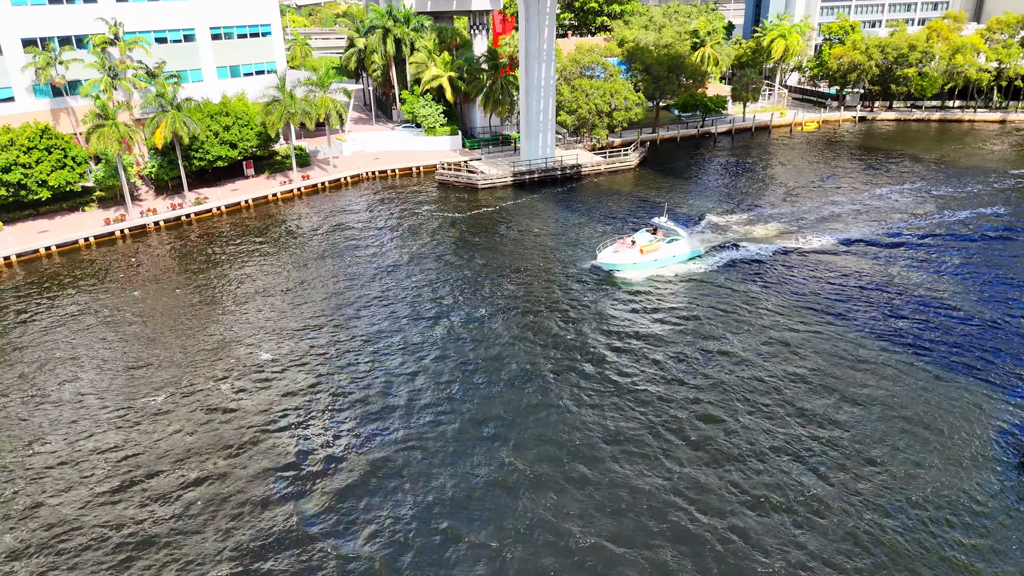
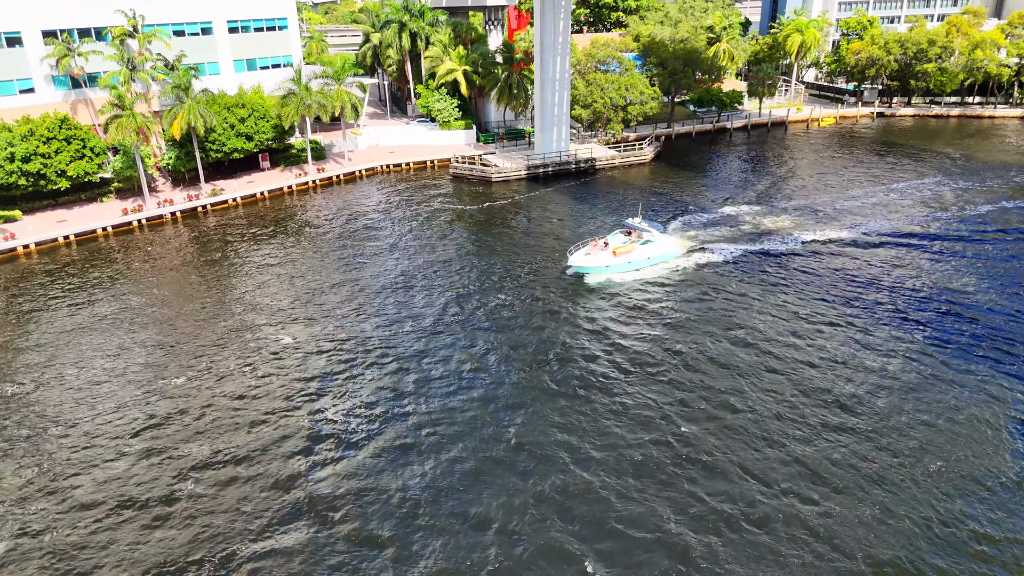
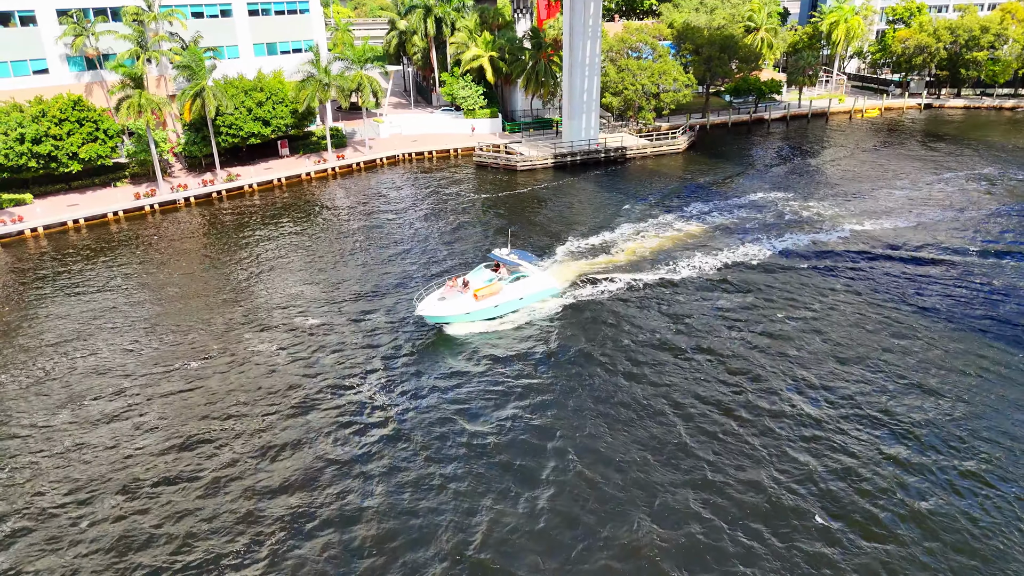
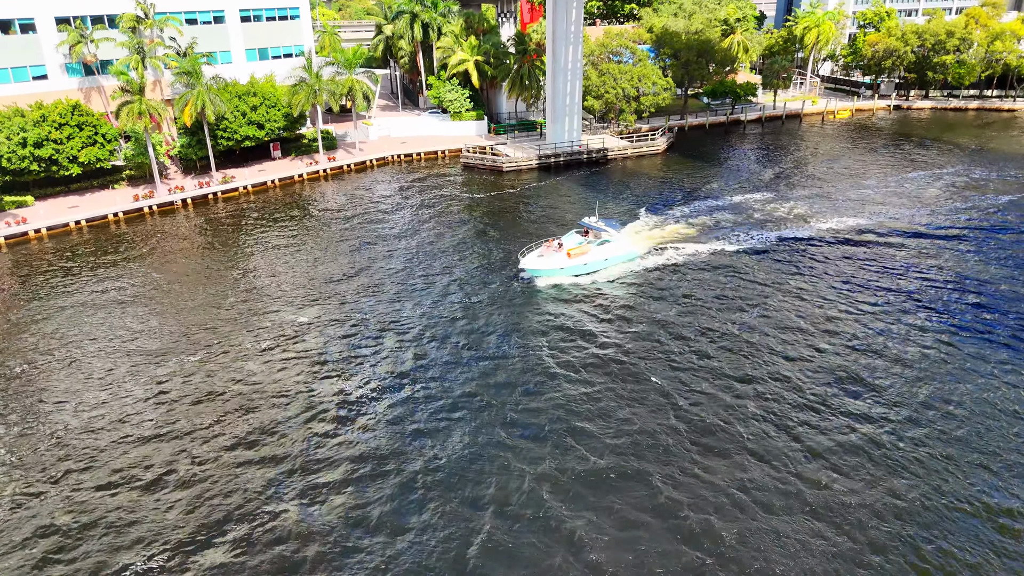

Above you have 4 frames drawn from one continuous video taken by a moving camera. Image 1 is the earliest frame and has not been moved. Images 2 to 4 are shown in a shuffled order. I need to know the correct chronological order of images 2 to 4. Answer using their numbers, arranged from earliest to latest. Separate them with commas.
2, 4, 3
